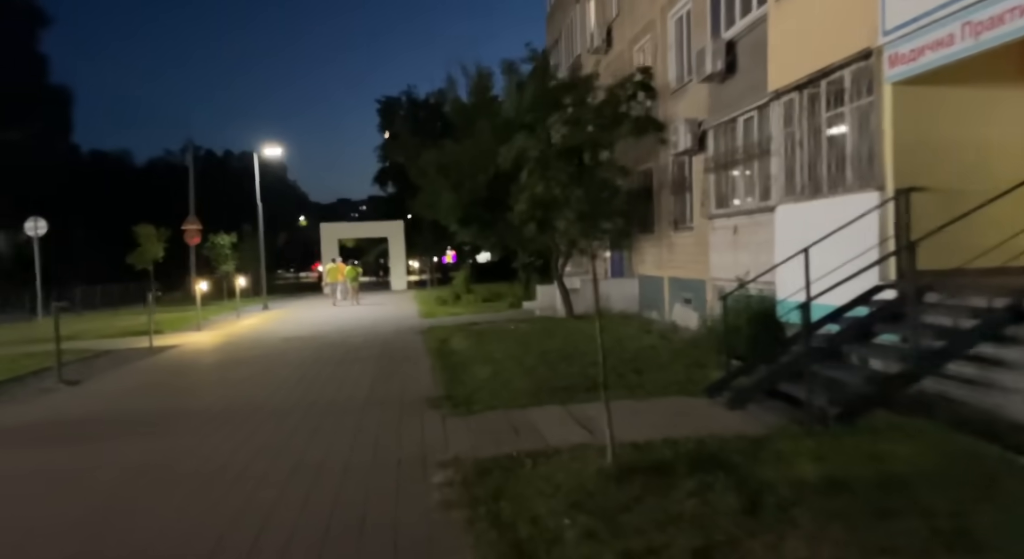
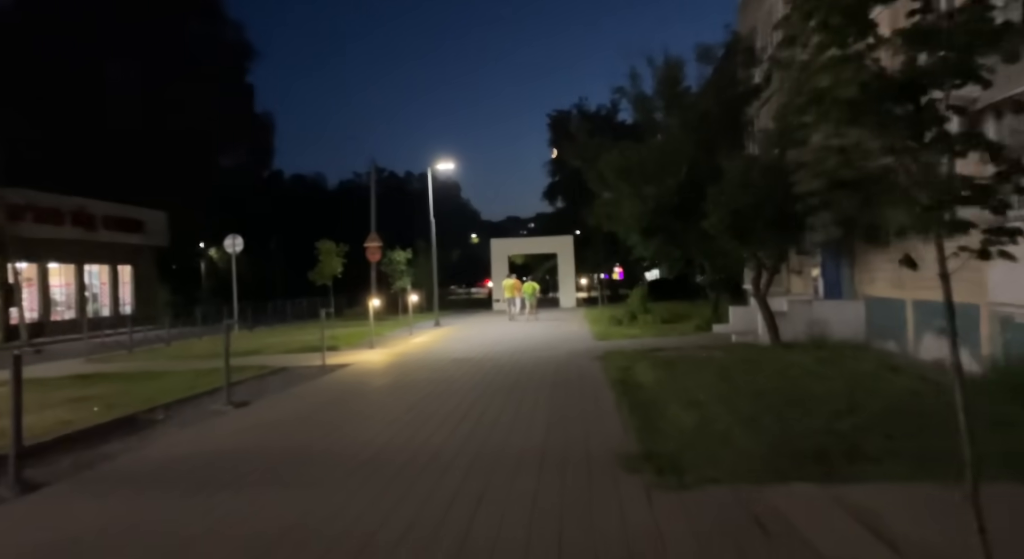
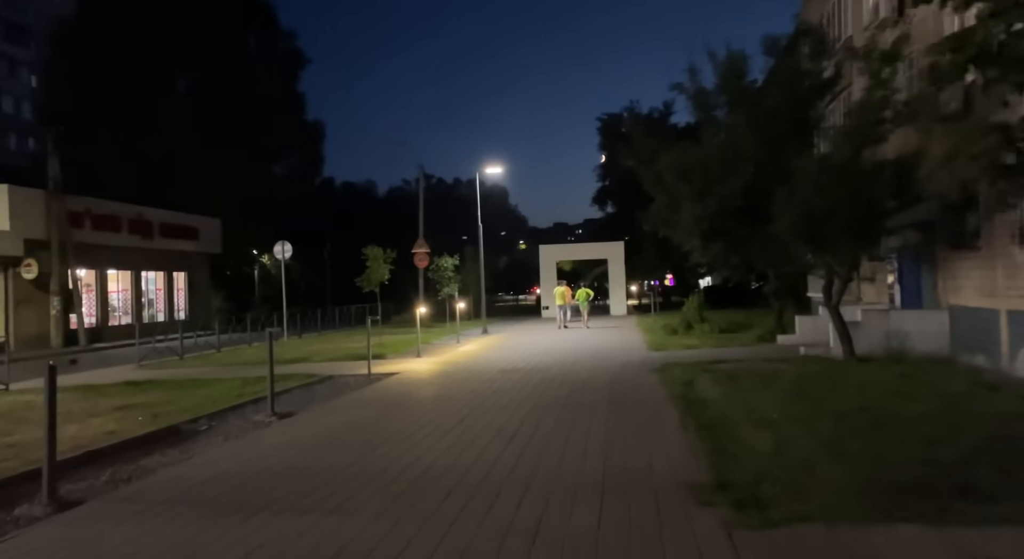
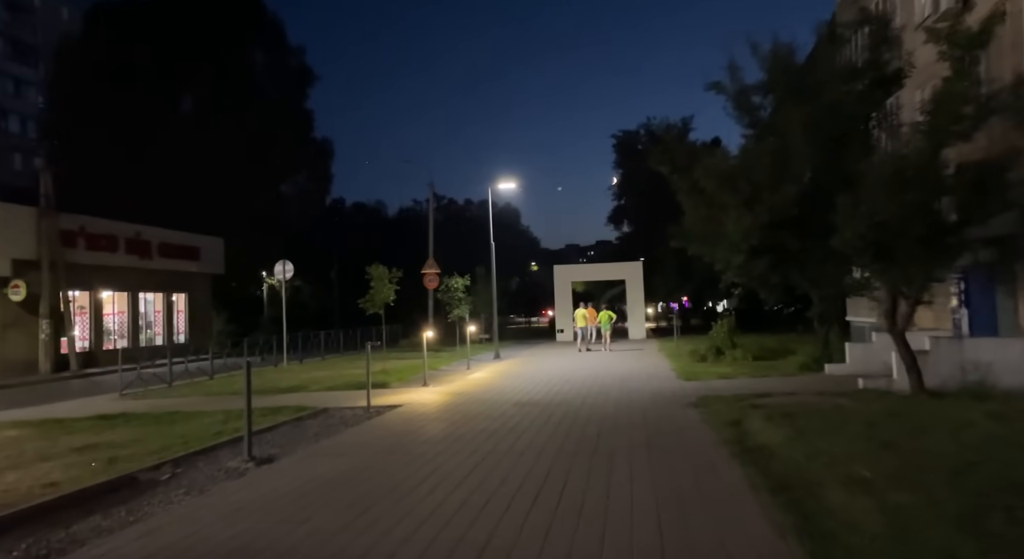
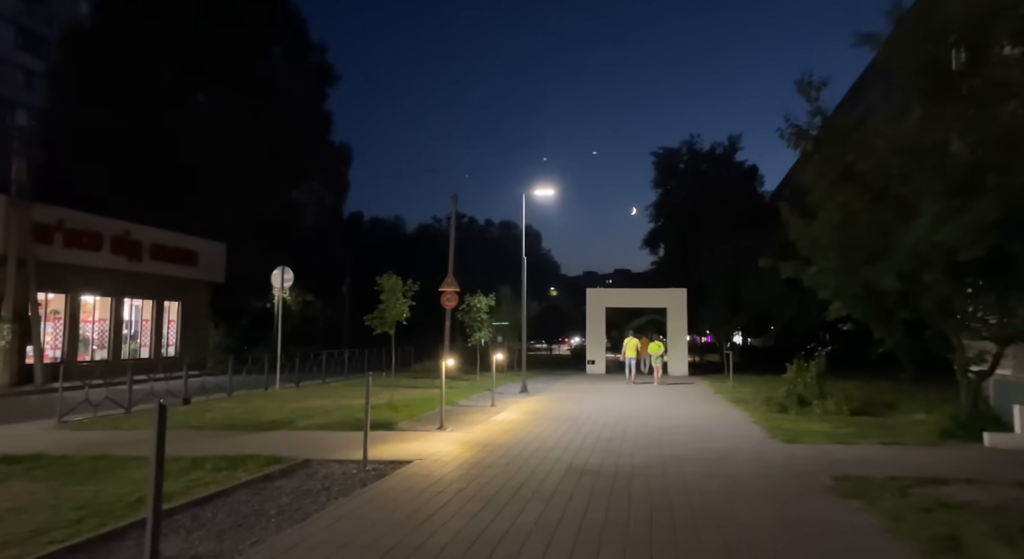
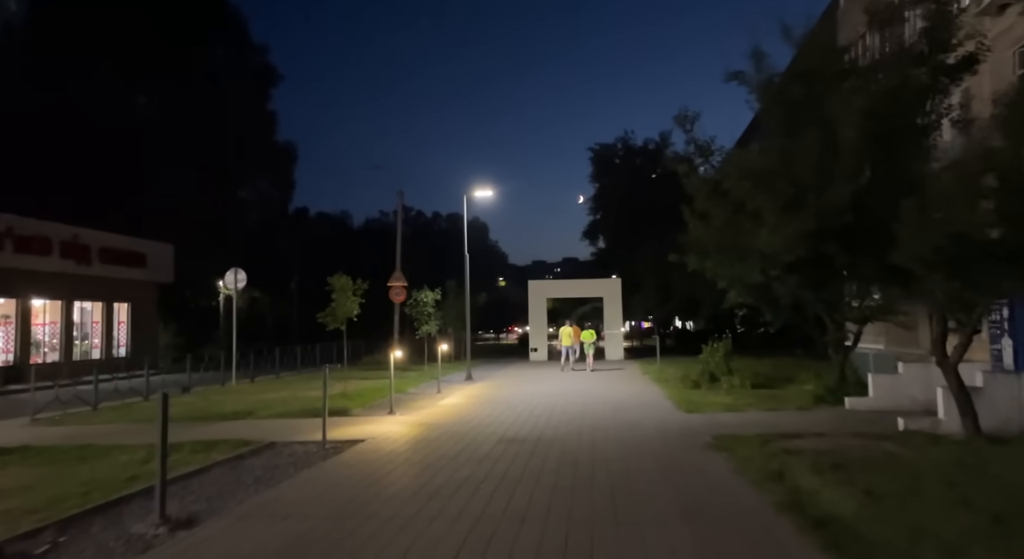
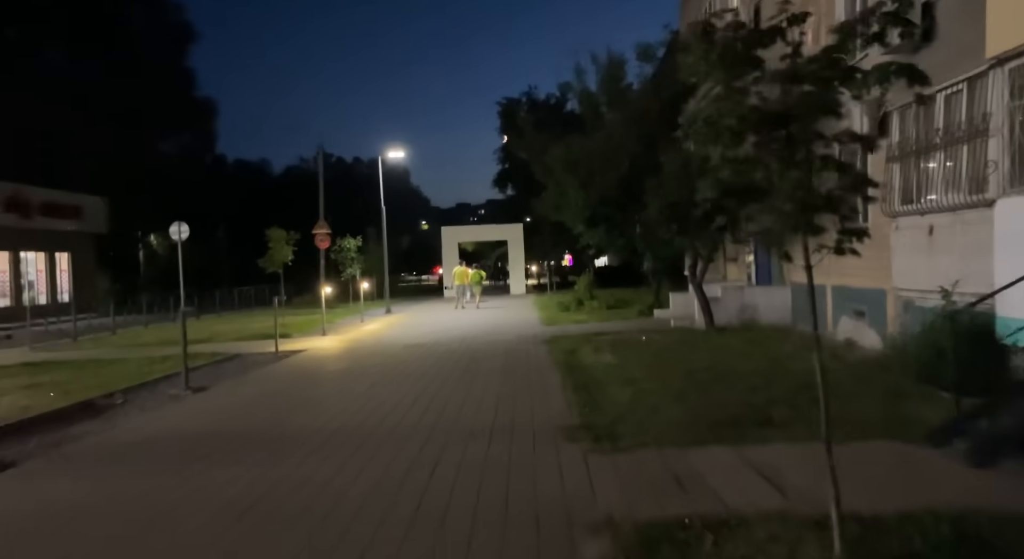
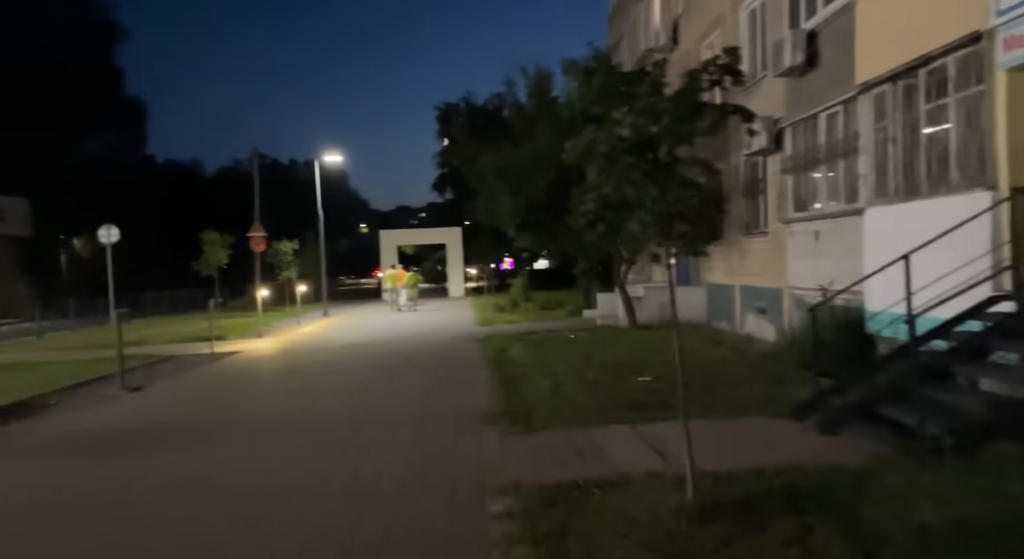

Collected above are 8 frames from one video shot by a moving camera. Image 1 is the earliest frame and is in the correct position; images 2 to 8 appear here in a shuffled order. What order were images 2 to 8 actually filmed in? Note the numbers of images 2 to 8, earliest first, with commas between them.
8, 7, 2, 3, 4, 6, 5
